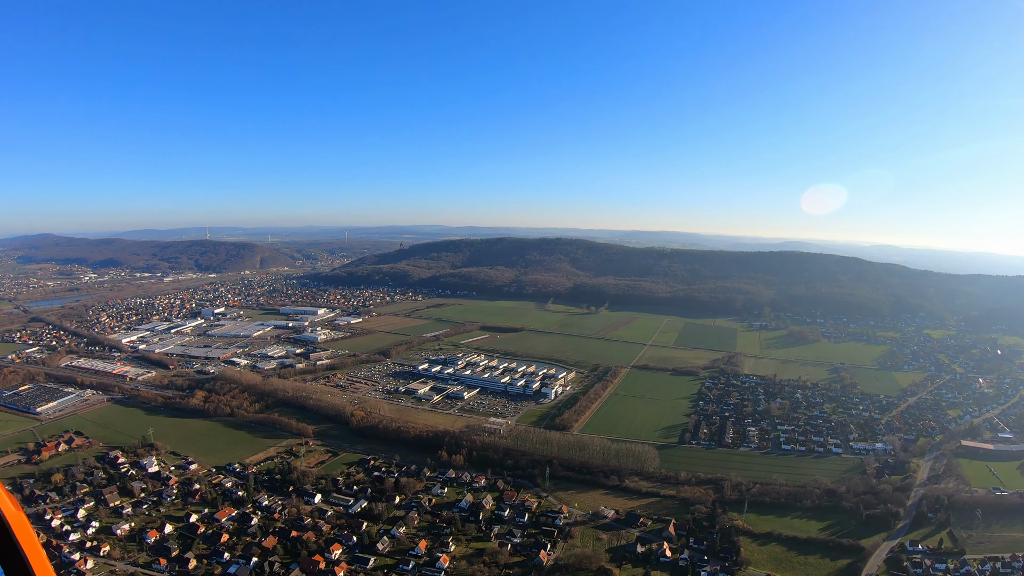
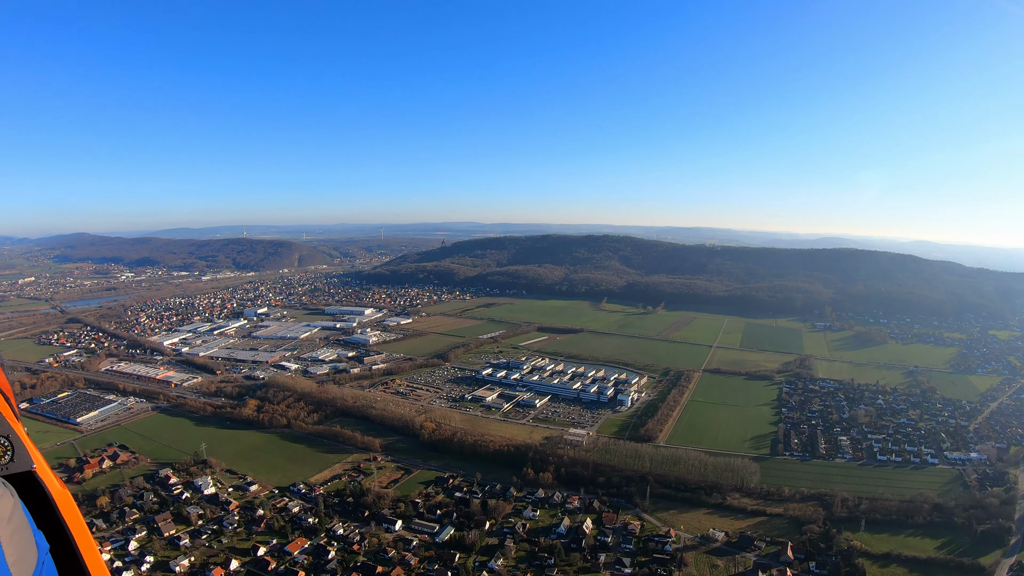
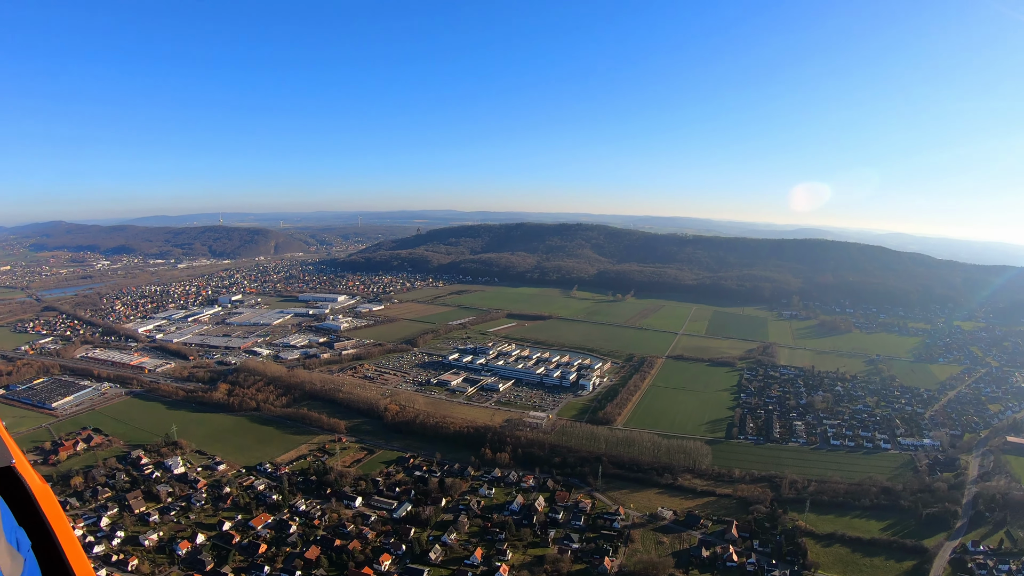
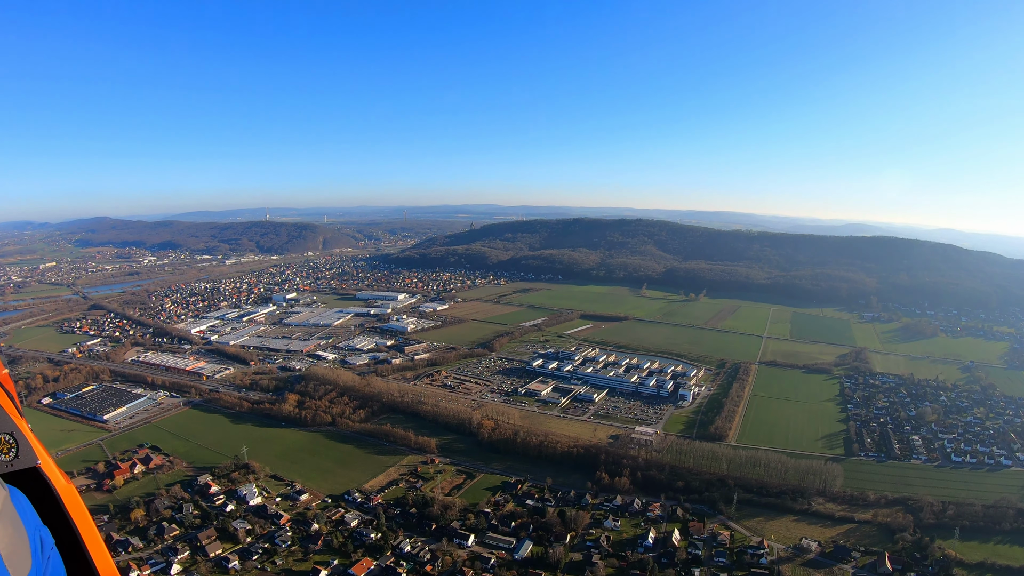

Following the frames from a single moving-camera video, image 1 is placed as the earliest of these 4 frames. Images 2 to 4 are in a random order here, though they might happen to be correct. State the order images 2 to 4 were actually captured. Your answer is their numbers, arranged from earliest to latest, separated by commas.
3, 2, 4
